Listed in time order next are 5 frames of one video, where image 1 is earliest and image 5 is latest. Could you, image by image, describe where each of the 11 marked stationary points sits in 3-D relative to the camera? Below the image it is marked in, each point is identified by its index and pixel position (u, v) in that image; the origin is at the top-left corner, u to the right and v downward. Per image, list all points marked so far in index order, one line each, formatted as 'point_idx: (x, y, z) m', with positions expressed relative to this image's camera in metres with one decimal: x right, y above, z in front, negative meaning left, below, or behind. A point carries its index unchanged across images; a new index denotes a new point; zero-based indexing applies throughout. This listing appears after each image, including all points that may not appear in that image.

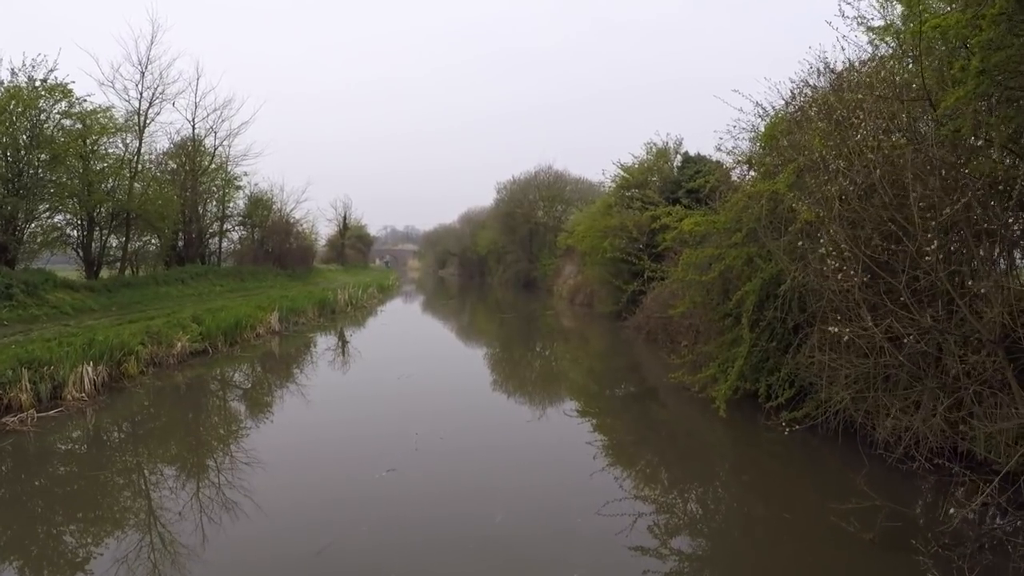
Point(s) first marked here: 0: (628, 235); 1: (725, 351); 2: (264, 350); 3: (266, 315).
0: (+3.7, +1.7, +19.7) m
1: (+3.1, -0.9, +9.1) m
2: (-6.0, -1.4, +15.1) m
3: (-6.5, -0.7, +16.0) m
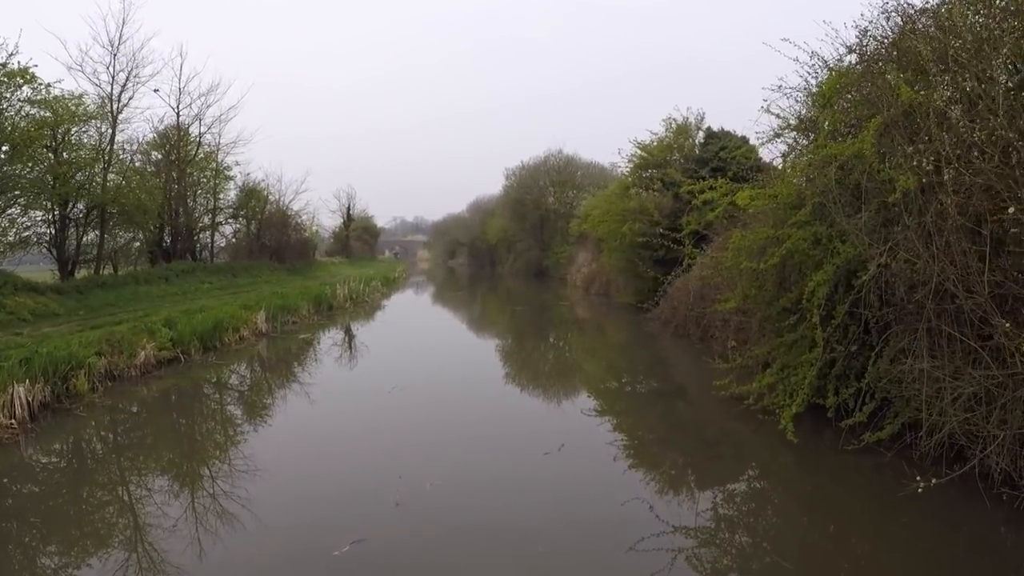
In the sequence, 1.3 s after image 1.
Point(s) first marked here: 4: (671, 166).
0: (+4.0, +2.0, +17.9) m
1: (+3.2, -0.8, +7.4) m
2: (-5.7, -1.4, +13.6) m
3: (-6.2, -0.7, +14.5) m
4: (+4.8, +3.6, +18.3) m
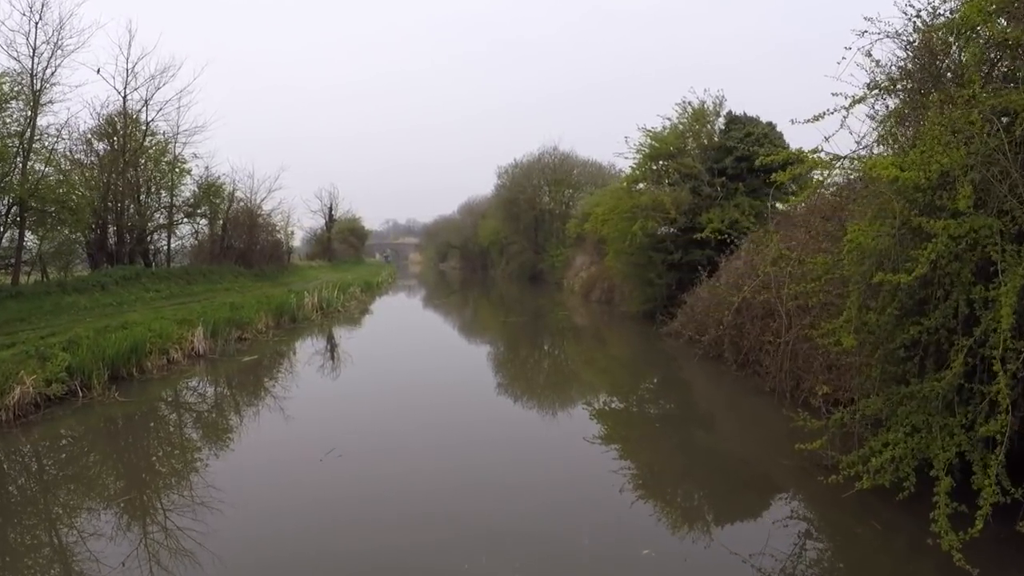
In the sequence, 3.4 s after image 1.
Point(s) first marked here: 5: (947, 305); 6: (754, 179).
0: (+3.8, +1.8, +15.6) m
1: (+3.2, -1.0, +5.0) m
2: (-5.9, -1.6, +11.1) m
3: (-6.4, -0.9, +12.0) m
4: (+4.6, +3.4, +15.9) m
5: (+3.2, -0.1, +4.7) m
6: (+5.8, +2.6, +15.3) m
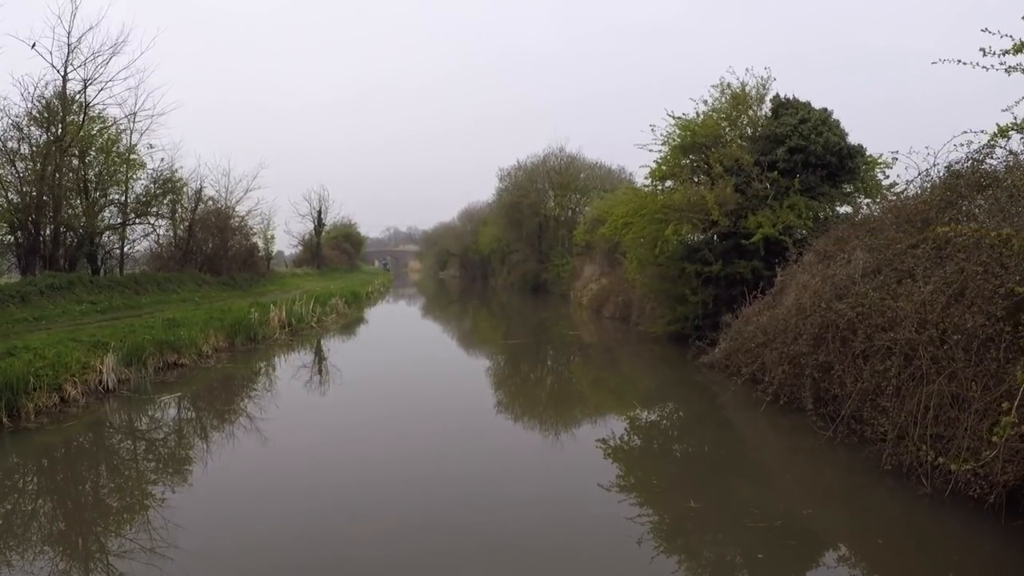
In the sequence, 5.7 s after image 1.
0: (+3.8, +1.4, +13.0) m
1: (+3.2, -1.2, +2.4) m
2: (-5.8, -1.8, +8.5) m
3: (-6.3, -1.1, +9.3) m
4: (+4.7, +3.0, +13.3) m
5: (+3.3, -0.3, +2.0) m
6: (+5.9, +2.3, +12.7) m
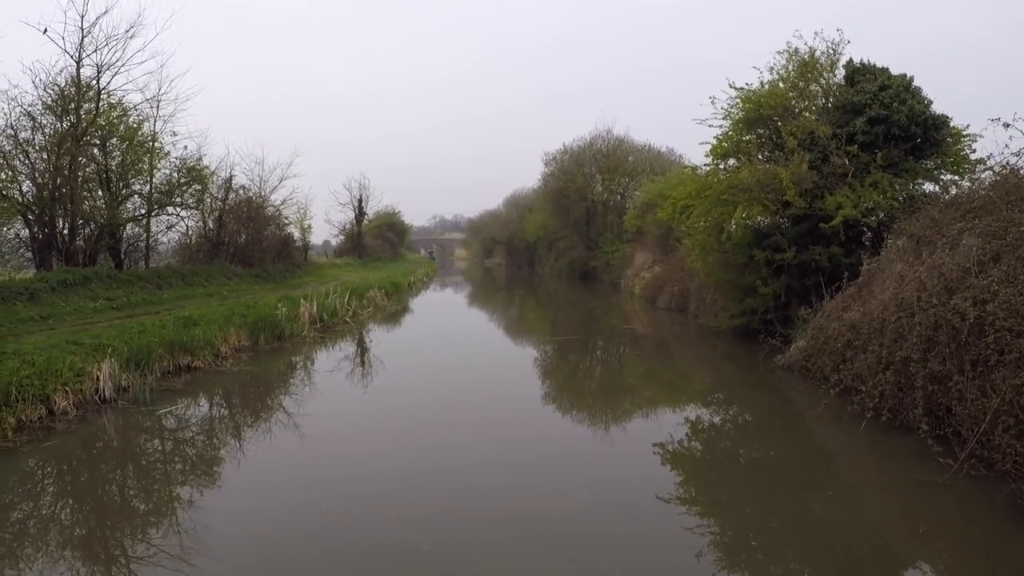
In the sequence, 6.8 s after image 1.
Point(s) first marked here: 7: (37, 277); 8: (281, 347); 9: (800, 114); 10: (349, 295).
0: (+4.6, +1.6, +11.3) m
1: (+3.2, -1.2, +0.8) m
2: (-5.3, -1.8, +7.6) m
3: (-5.7, -1.1, +8.5) m
4: (+5.5, +3.2, +11.6) m
5: (+3.3, -0.4, +0.5) m
6: (+6.7, +2.4, +10.8) m
7: (-9.5, +0.2, +12.6) m
8: (-4.8, -1.3, +13.0) m
9: (+5.6, +3.4, +11.8) m
10: (-5.0, -0.2, +19.1) m
